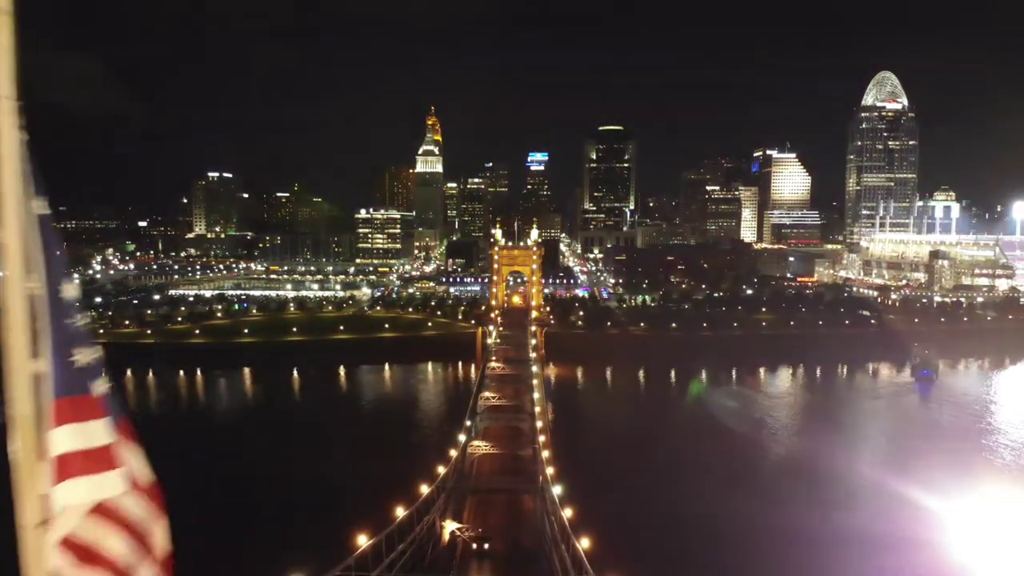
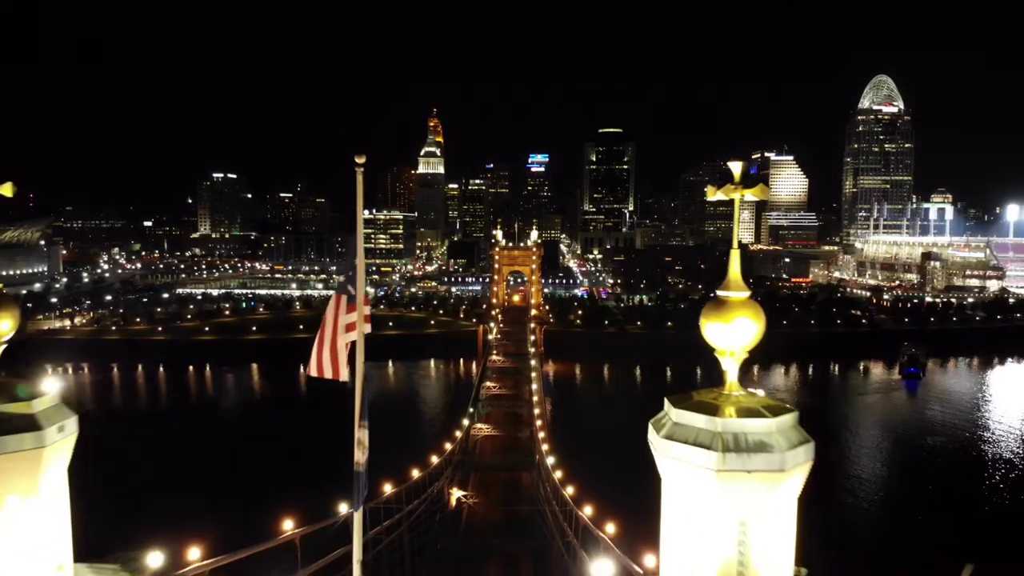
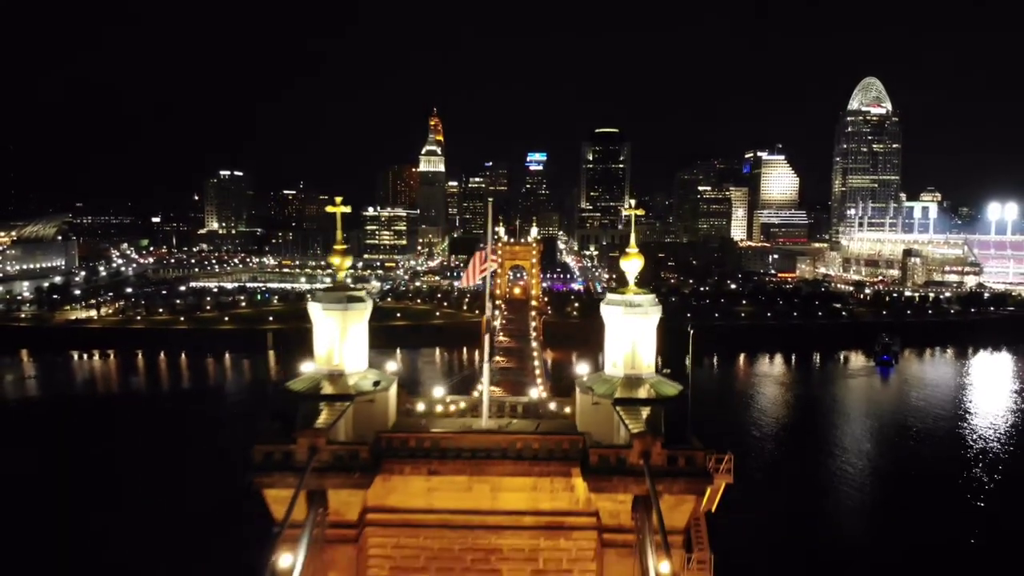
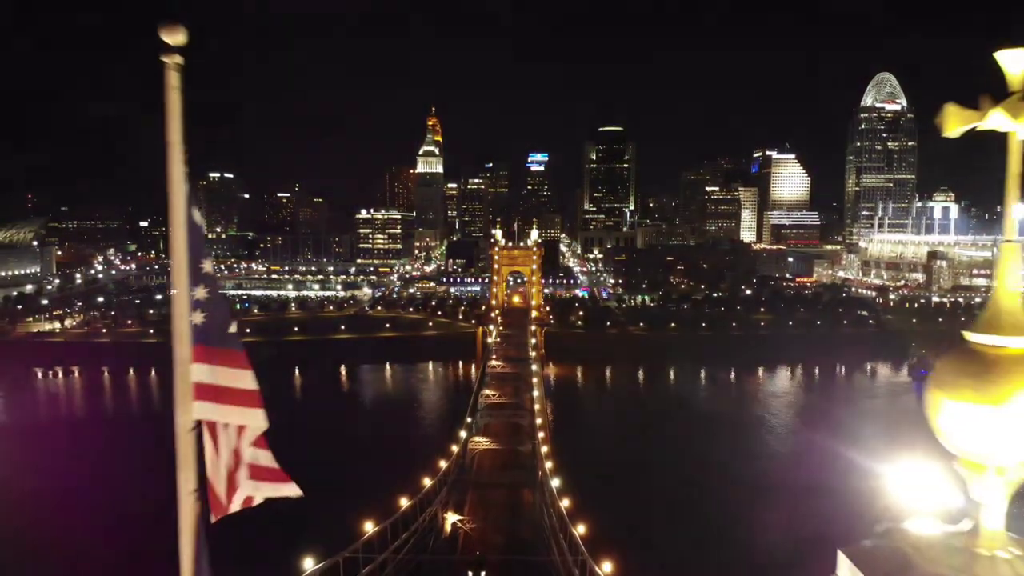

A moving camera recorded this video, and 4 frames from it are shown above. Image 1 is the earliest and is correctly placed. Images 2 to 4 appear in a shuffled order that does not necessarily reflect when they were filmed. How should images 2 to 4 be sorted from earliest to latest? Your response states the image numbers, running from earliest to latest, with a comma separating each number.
4, 2, 3
